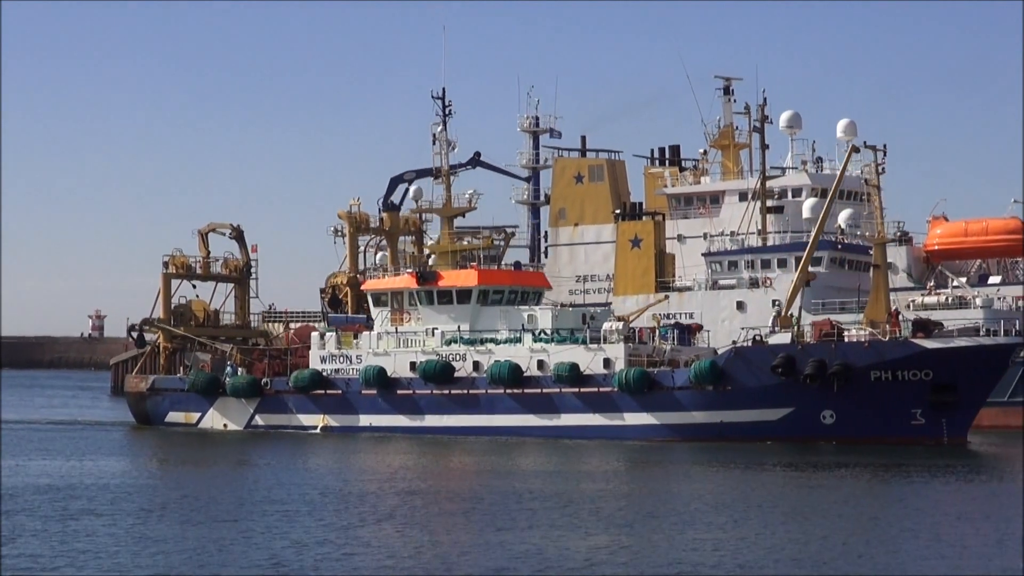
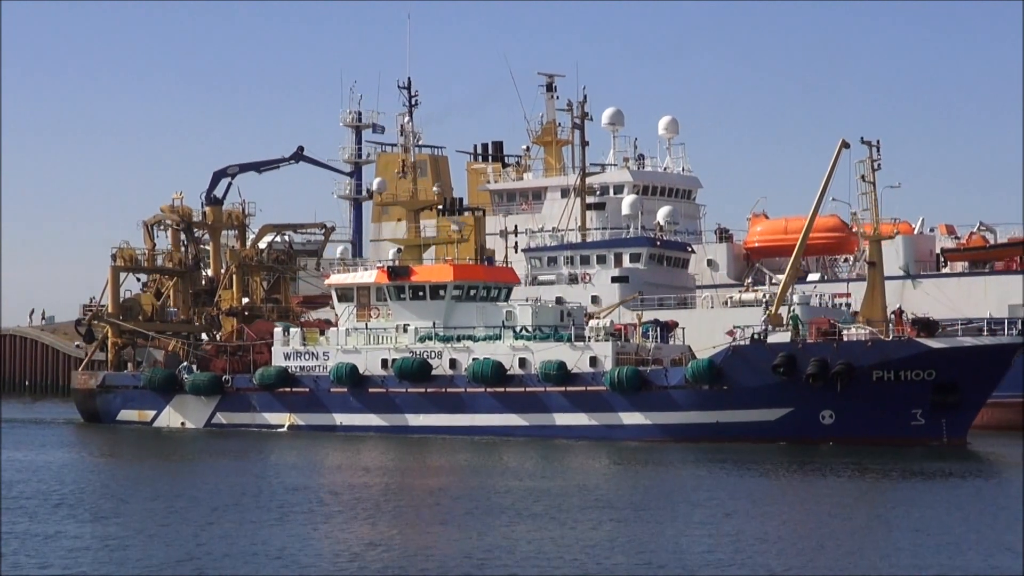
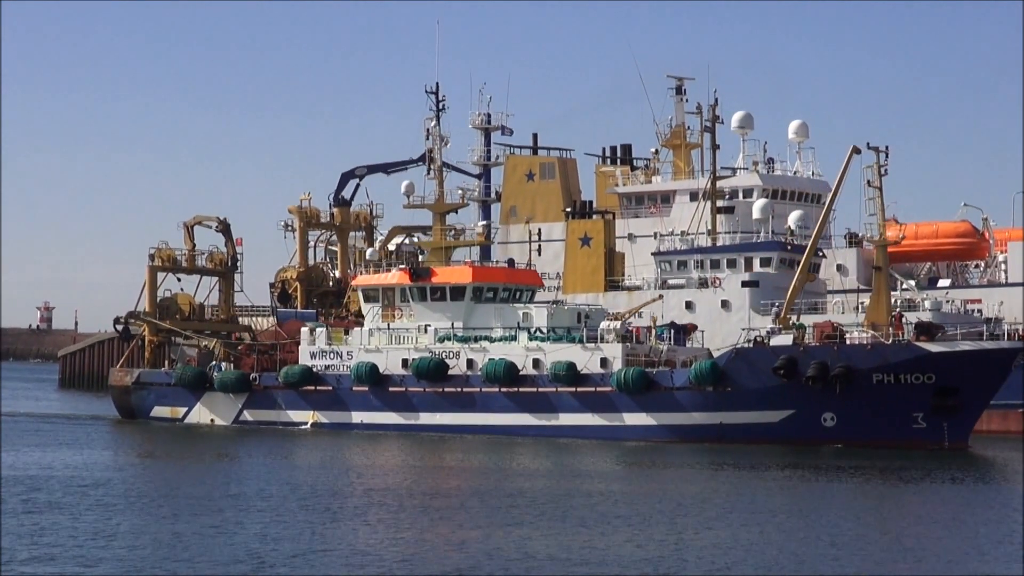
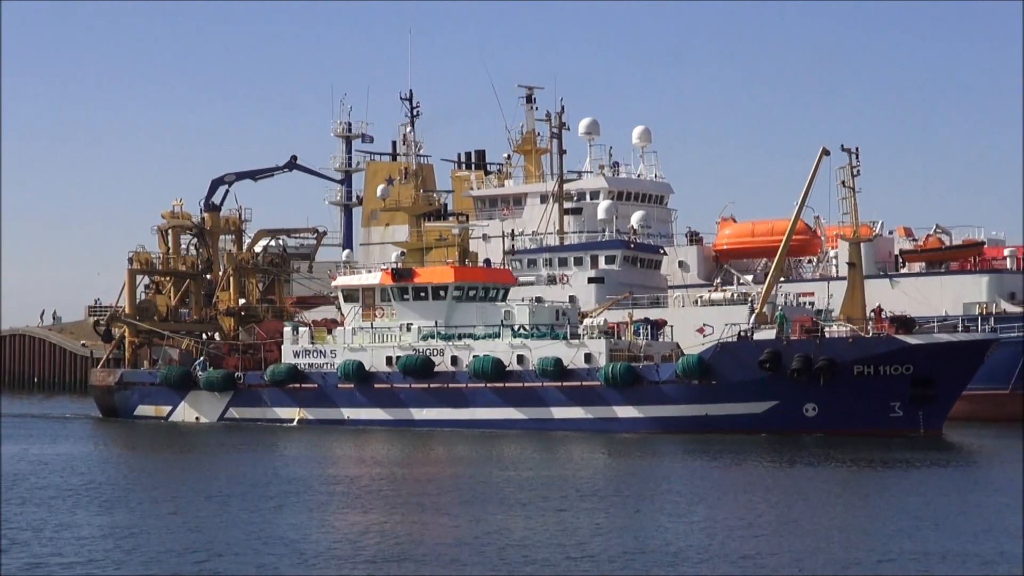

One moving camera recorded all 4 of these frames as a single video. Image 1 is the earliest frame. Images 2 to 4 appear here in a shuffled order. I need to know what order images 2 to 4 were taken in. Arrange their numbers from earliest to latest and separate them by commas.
3, 2, 4
